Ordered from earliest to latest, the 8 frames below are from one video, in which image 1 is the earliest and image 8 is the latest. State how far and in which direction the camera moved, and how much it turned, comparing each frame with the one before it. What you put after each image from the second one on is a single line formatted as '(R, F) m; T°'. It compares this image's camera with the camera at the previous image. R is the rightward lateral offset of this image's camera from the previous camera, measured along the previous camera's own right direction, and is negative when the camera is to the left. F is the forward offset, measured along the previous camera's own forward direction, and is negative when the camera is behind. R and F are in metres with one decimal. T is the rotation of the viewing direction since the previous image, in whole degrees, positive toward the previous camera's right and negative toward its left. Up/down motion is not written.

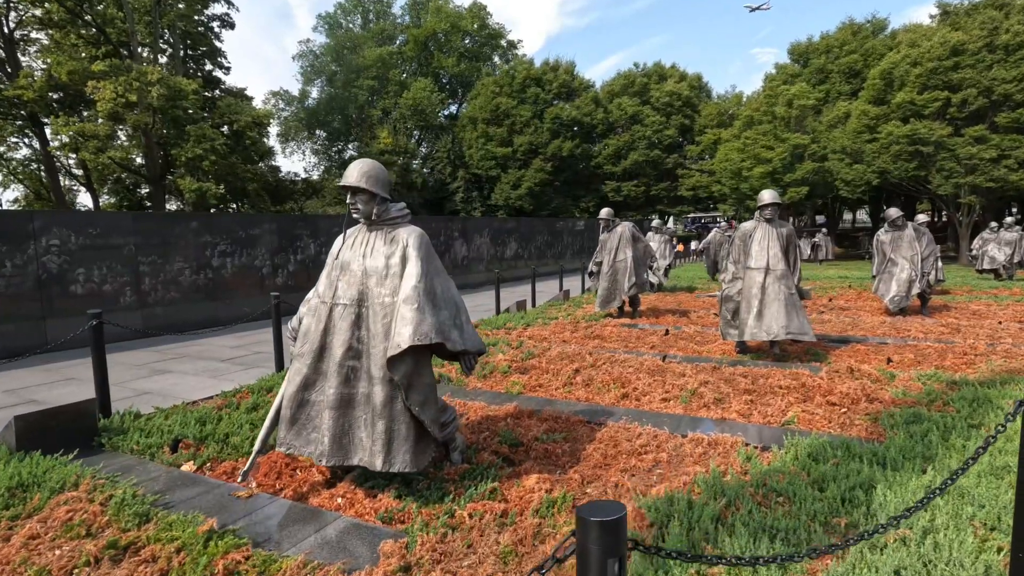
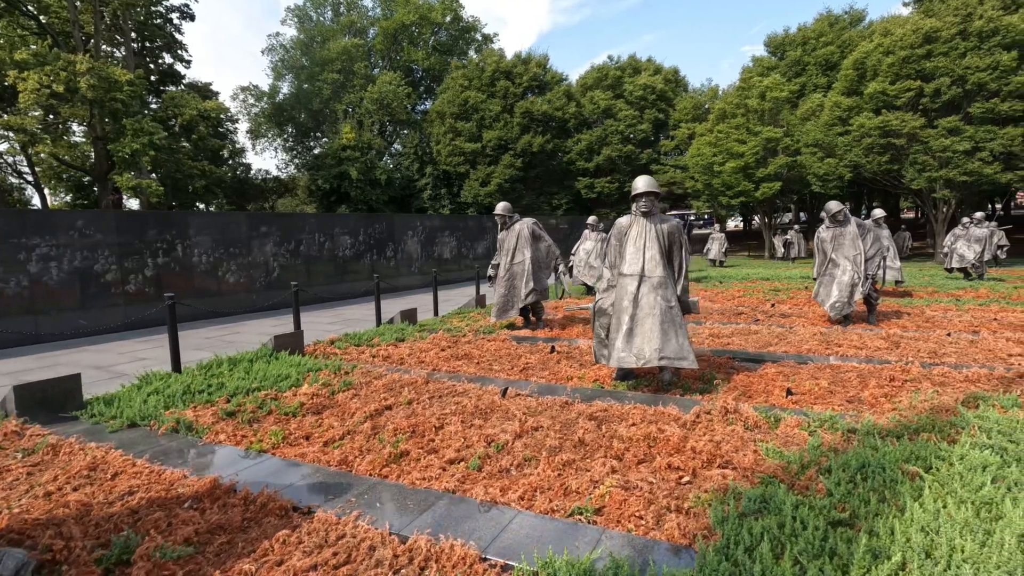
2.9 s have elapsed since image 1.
(+1.9, +1.4) m; +1°
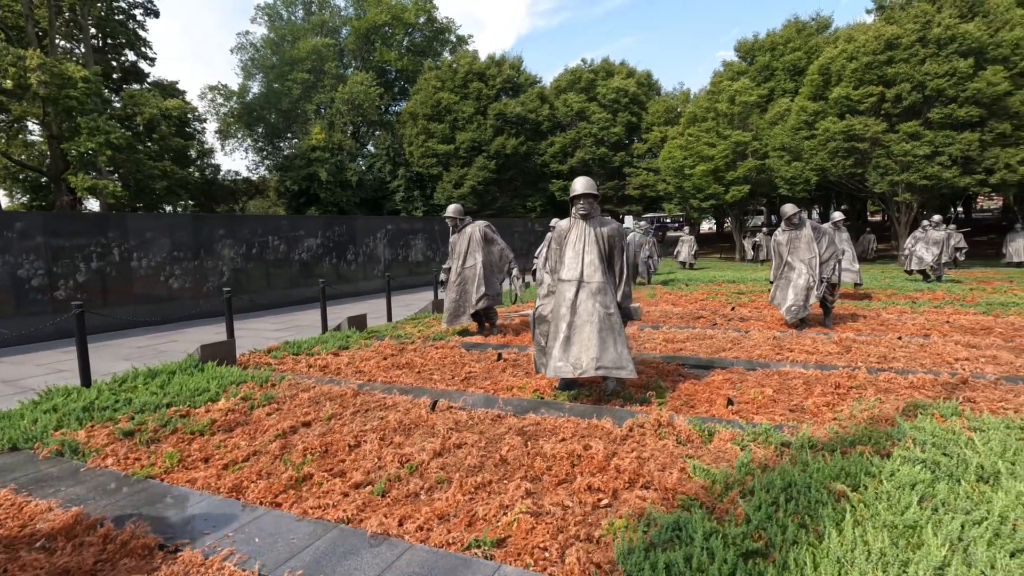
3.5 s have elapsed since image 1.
(+0.5, +0.3) m; +2°
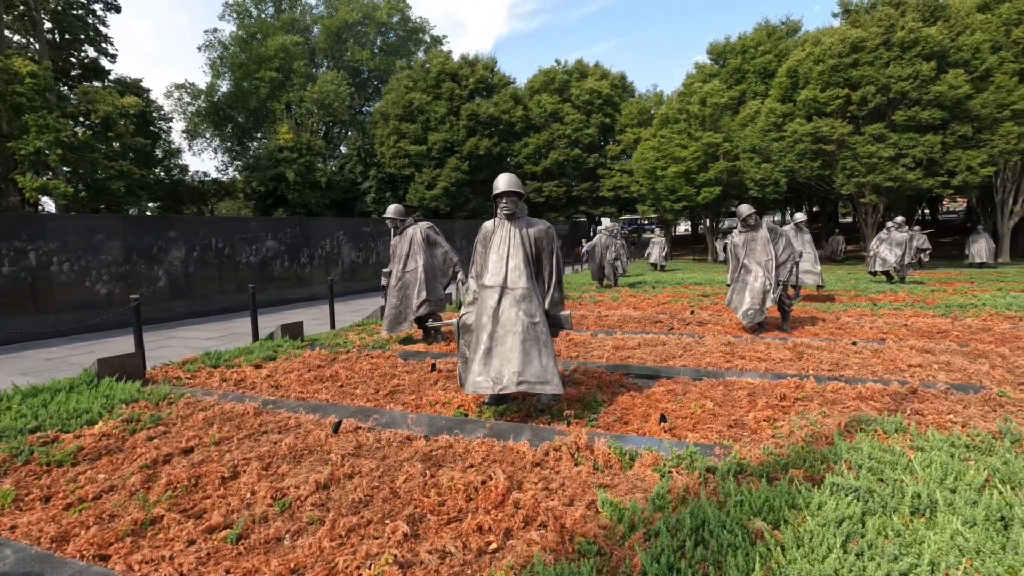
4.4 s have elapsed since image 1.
(+0.6, +0.4) m; +2°
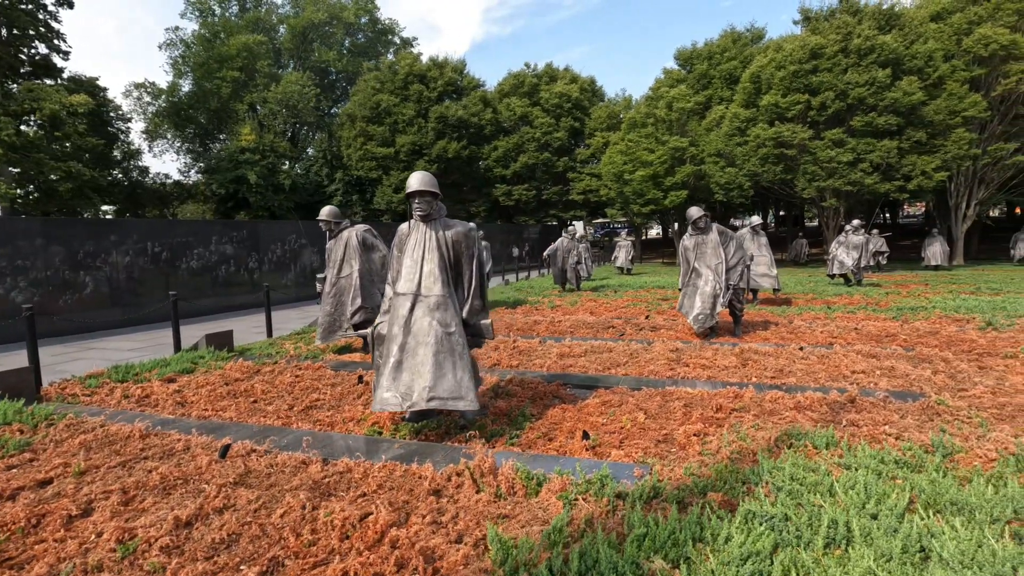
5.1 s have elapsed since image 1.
(+0.5, +0.3) m; +3°
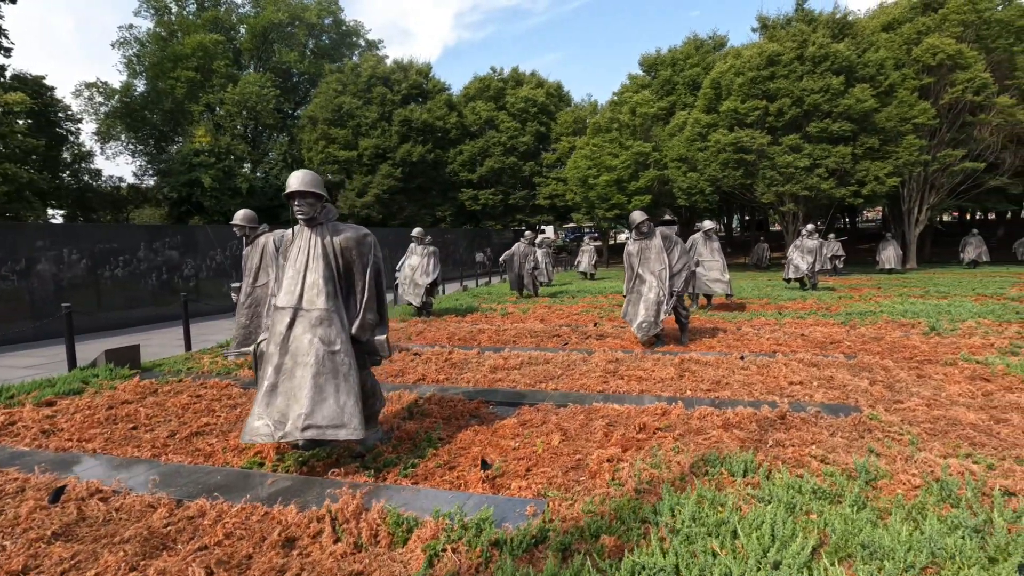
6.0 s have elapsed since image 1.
(+0.6, +0.4) m; +3°
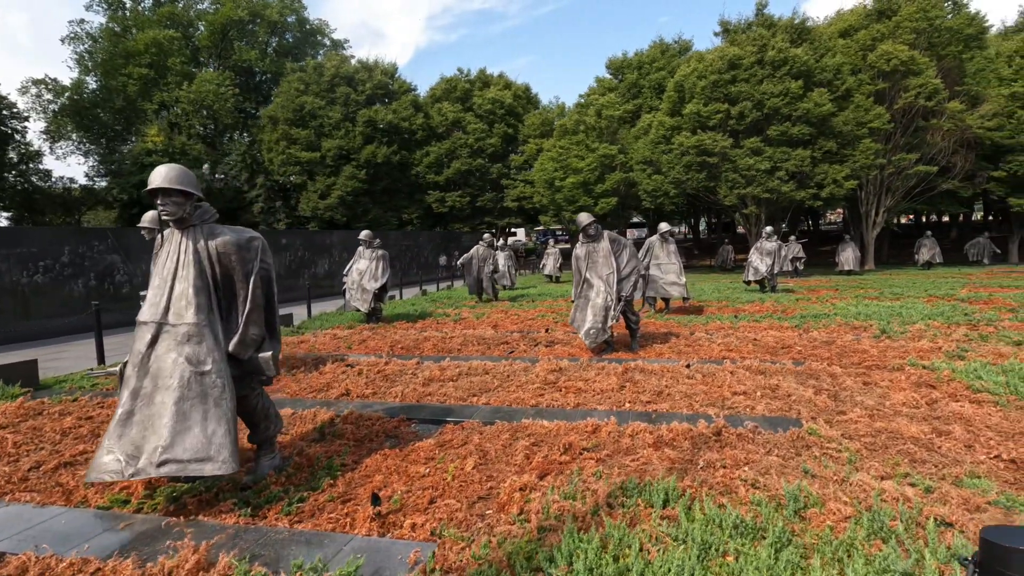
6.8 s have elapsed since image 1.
(+0.5, +0.4) m; +3°
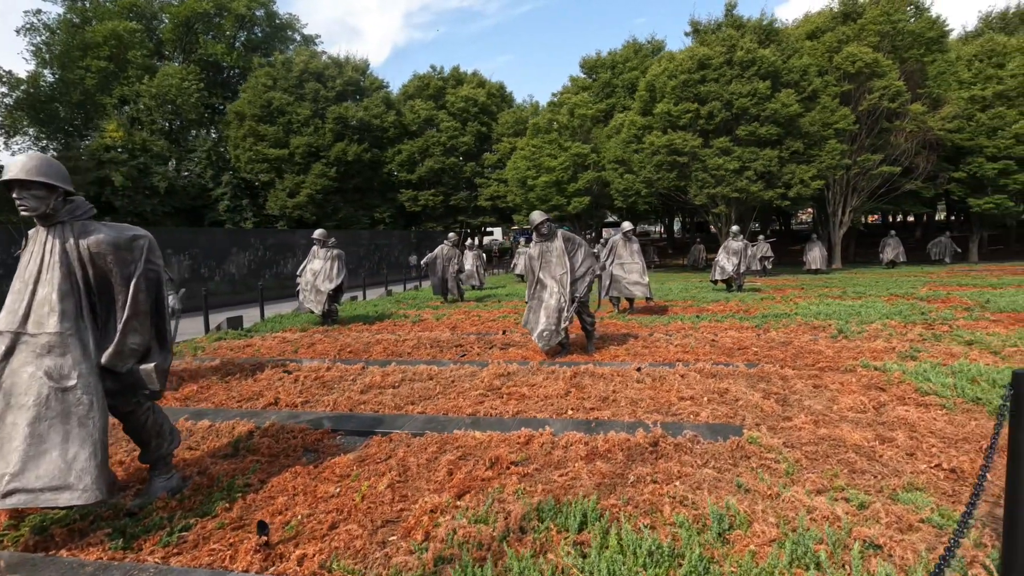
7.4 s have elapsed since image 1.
(+0.4, +0.3) m; +2°
